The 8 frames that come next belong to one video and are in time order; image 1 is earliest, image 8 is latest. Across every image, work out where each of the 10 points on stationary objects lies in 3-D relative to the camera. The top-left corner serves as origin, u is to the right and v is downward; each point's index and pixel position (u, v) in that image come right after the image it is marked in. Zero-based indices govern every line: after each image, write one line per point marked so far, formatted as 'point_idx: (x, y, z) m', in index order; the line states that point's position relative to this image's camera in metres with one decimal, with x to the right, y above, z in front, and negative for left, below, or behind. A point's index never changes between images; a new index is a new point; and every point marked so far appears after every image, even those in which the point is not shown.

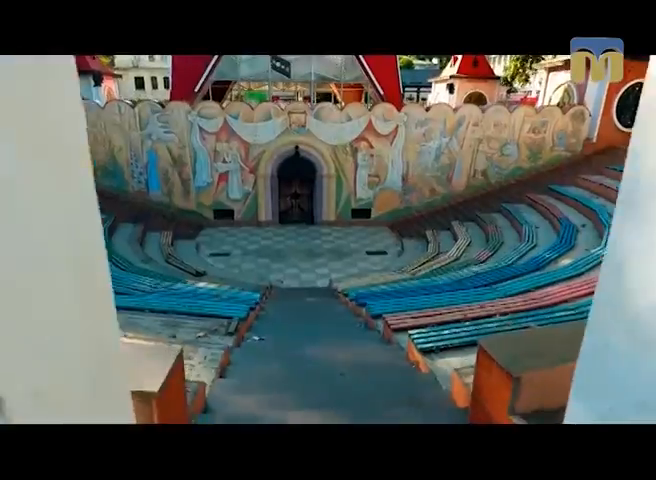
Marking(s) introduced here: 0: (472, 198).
0: (+2.6, +0.8, +7.3) m
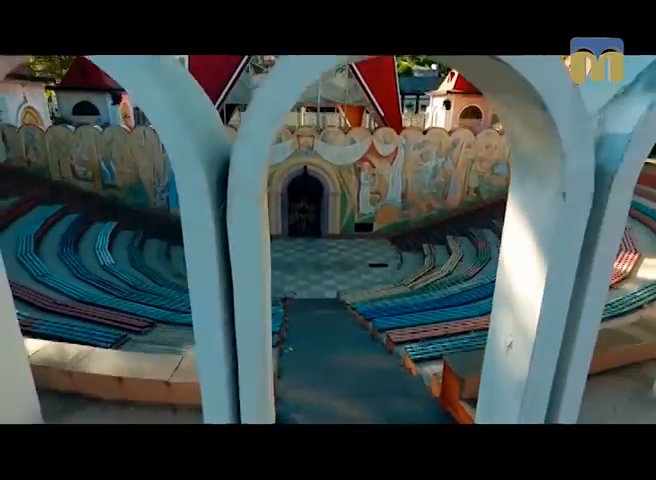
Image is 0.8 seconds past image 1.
0: (+2.7, +0.6, +7.9) m
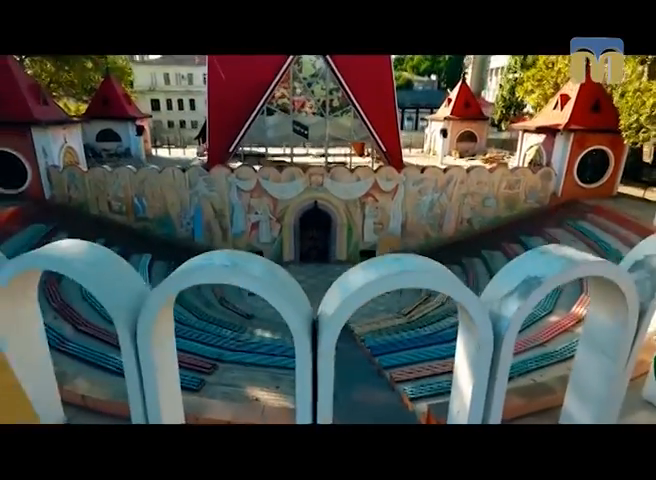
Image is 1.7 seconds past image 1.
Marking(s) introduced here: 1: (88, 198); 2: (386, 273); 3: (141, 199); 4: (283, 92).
0: (+2.9, 0.0, +8.9) m
1: (-5.1, +0.9, +8.4) m
2: (+0.3, -0.2, +2.2) m
3: (-3.9, +0.9, +8.4) m
4: (-1.0, +3.5, +9.5) m
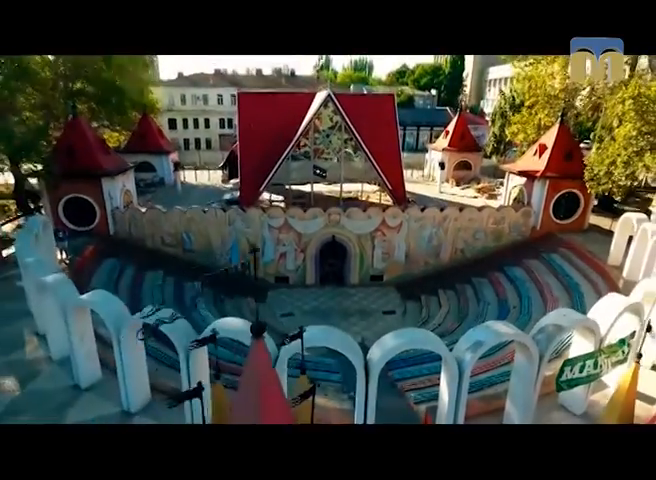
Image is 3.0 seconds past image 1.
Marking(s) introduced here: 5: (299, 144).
0: (+3.3, -0.7, +10.6) m
1: (-4.7, +0.2, +10.1) m
2: (+0.7, -0.9, +3.9) m
3: (-3.5, +0.1, +10.1) m
4: (-0.6, +2.7, +11.2) m
5: (-0.8, +2.7, +11.2) m
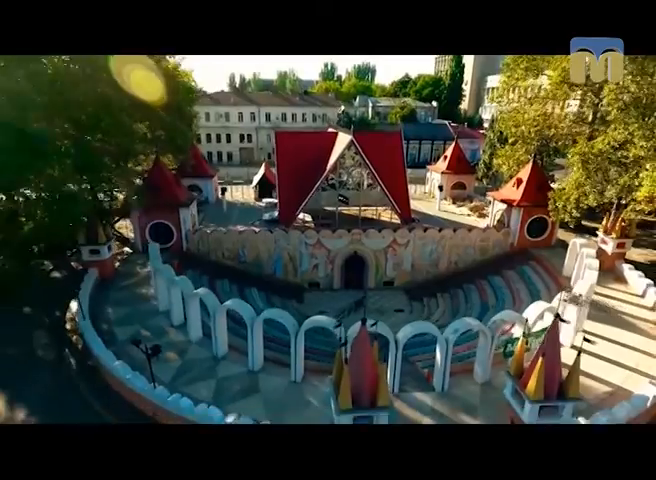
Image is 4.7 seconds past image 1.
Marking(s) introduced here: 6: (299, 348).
0: (+4.1, -1.2, +13.5) m
1: (-3.9, -0.3, +13.0) m
2: (+1.5, -1.5, +6.9) m
3: (-2.8, -0.3, +13.1) m
4: (+0.2, +2.3, +14.2) m
5: (0.0, +2.2, +14.1) m
6: (-0.5, -1.8, +6.8) m
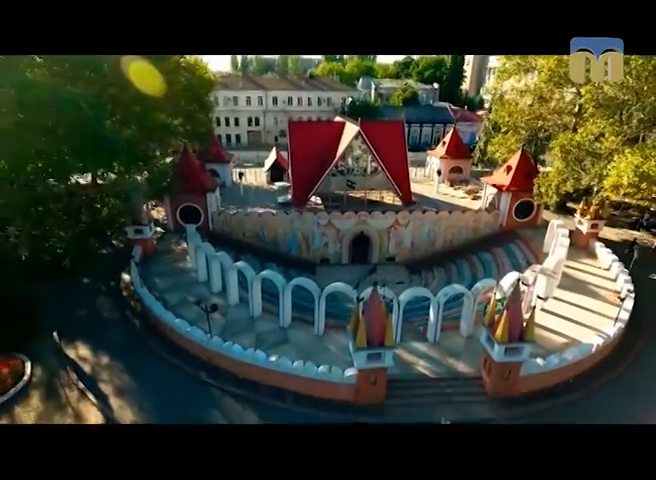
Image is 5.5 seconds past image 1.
0: (+4.4, -0.5, +15.2) m
1: (-3.5, +0.4, +14.7) m
2: (+1.8, -1.1, +8.6) m
3: (-2.4, +0.4, +14.7) m
4: (+0.5, +3.0, +15.7) m
5: (+0.3, +2.9, +15.6) m
6: (-0.1, -1.4, +8.6) m
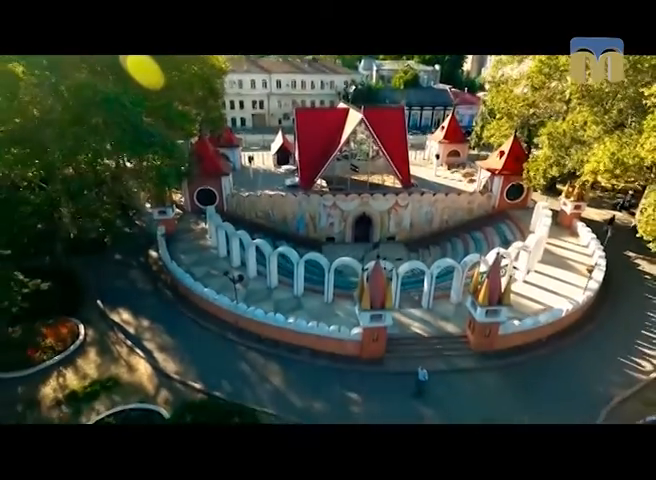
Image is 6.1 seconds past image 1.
0: (+4.7, +0.4, +16.5) m
1: (-3.3, +1.2, +15.9) m
2: (+2.0, -0.6, +9.9) m
3: (-2.2, +1.2, +16.0) m
4: (+0.7, +3.9, +16.8) m
5: (+0.6, +3.8, +16.7) m
6: (+0.1, -1.0, +9.9) m
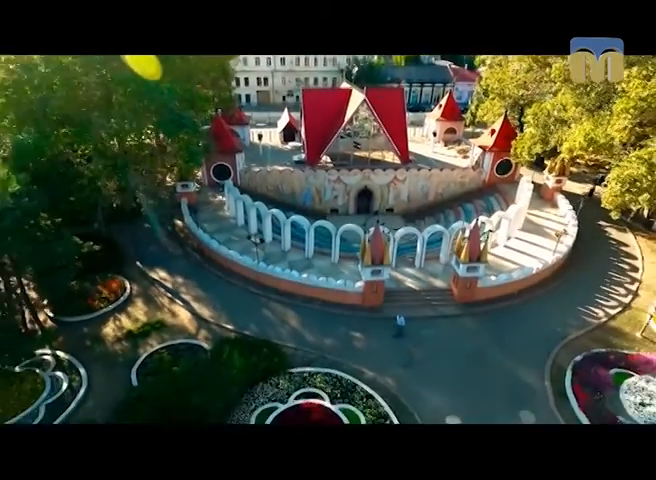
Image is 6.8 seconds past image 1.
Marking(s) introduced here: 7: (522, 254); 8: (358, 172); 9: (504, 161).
0: (+4.9, +1.6, +18.1) m
1: (-3.1, +2.5, +17.4) m
2: (+2.2, +0.3, +11.6) m
3: (-2.0, +2.4, +17.5) m
4: (+0.9, +5.2, +18.1) m
5: (+0.8, +5.1, +18.1) m
6: (+0.3, -0.1, +11.6) m
7: (+5.8, -0.4, +11.9) m
8: (+1.3, +3.0, +17.4) m
9: (+7.8, +3.5, +17.7) m
